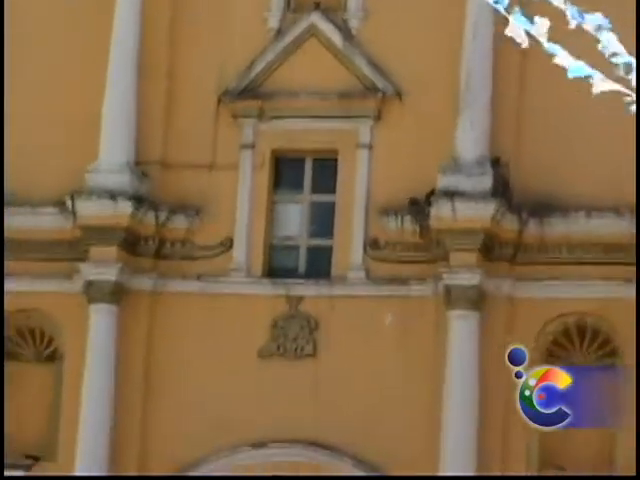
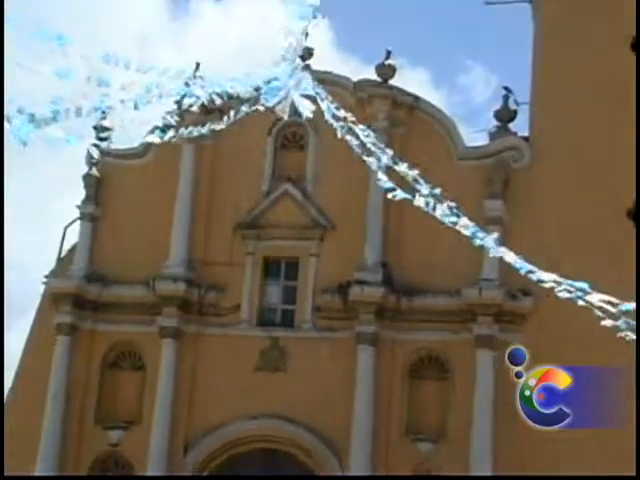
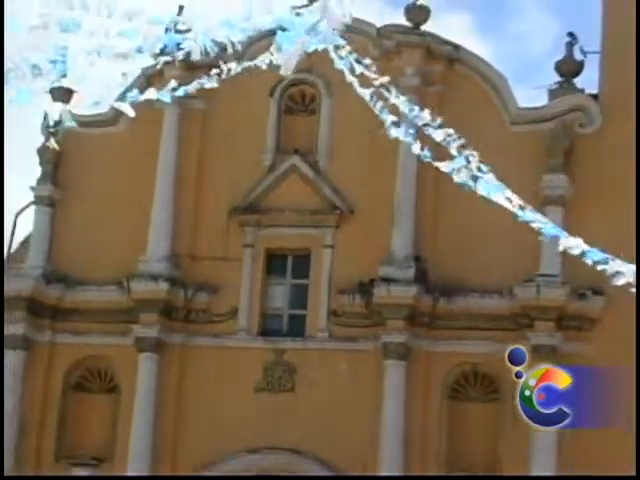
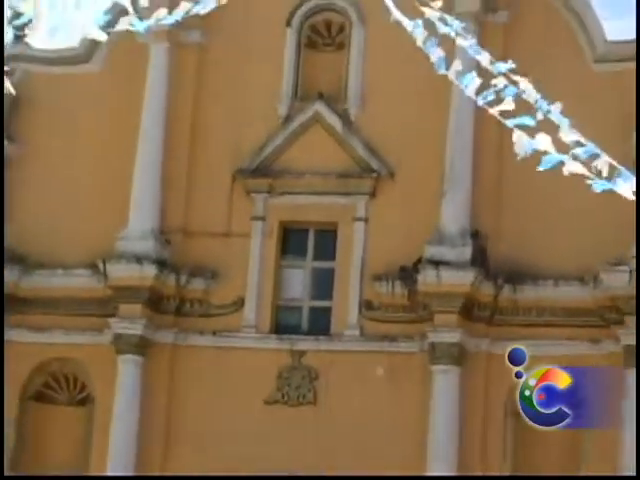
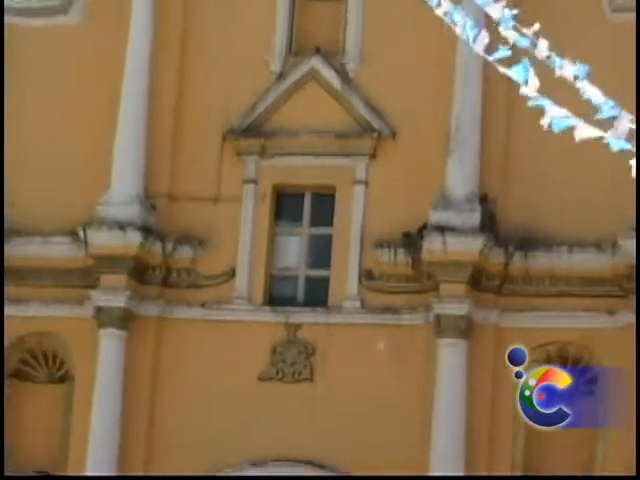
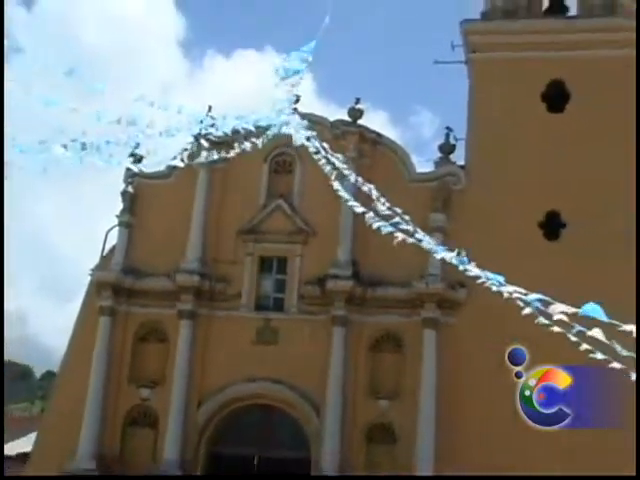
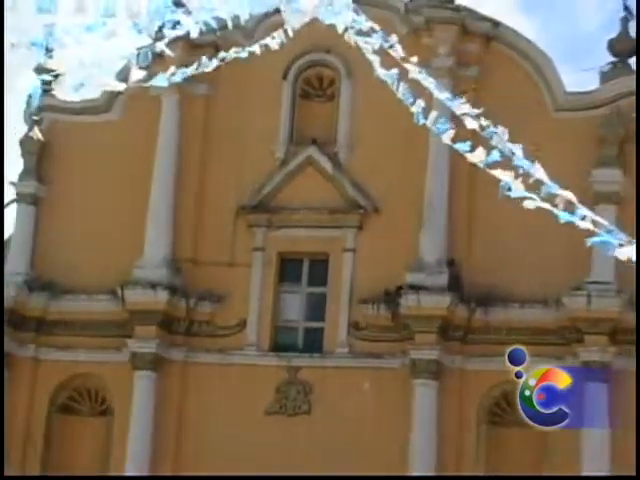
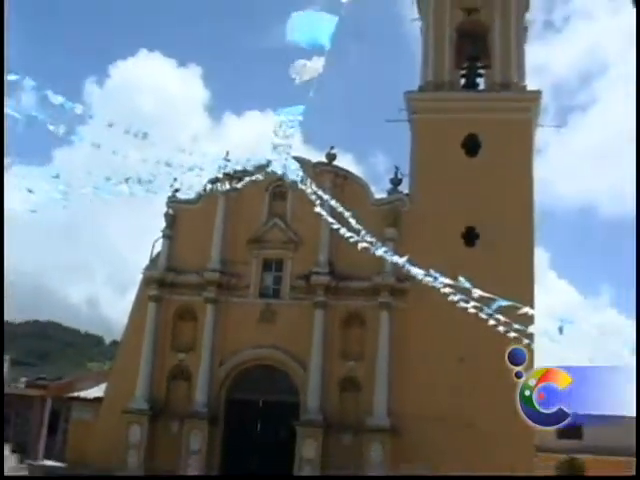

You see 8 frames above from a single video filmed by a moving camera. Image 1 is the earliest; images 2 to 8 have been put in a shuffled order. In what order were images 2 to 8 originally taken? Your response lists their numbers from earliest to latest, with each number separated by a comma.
5, 4, 7, 3, 2, 6, 8
